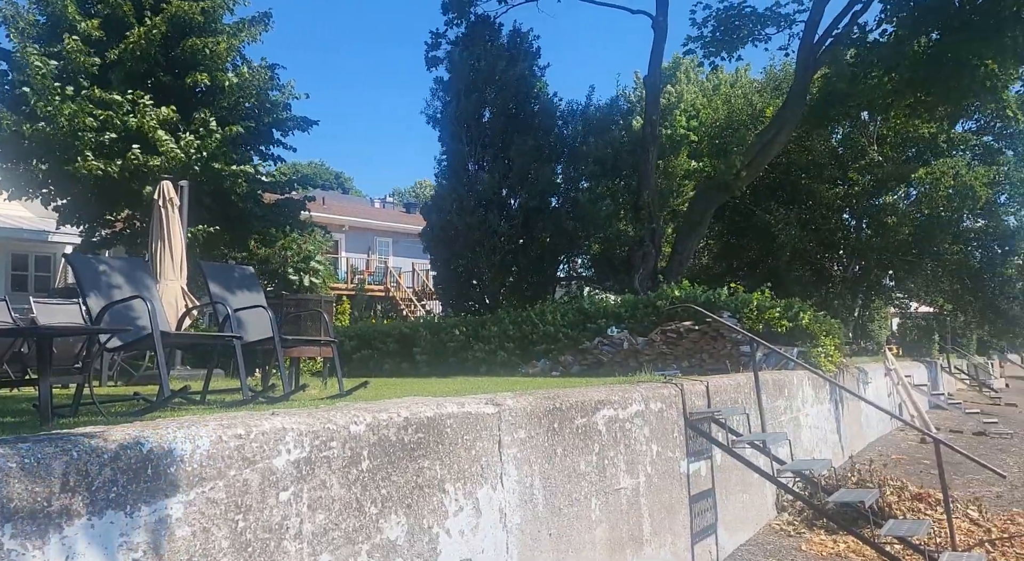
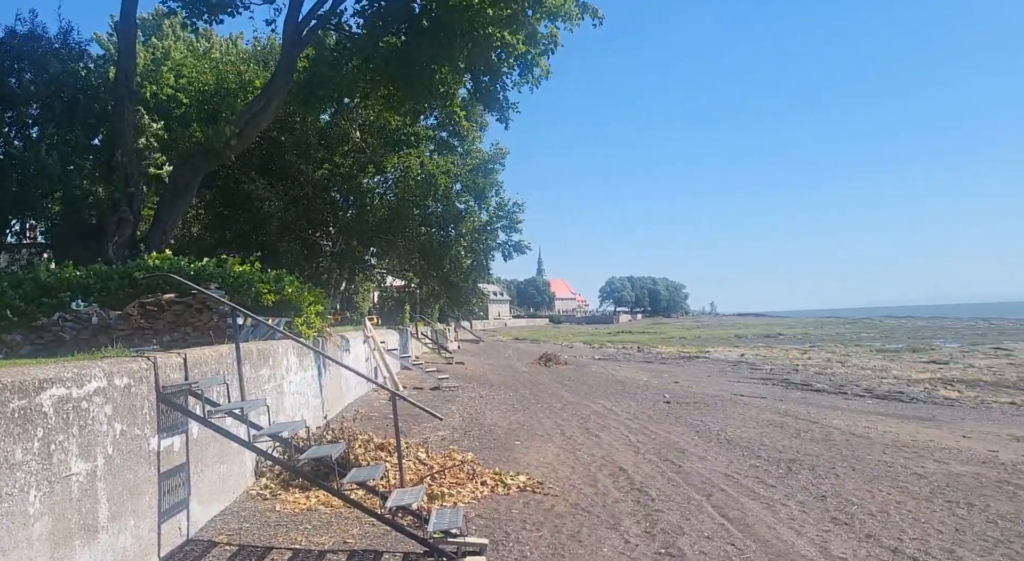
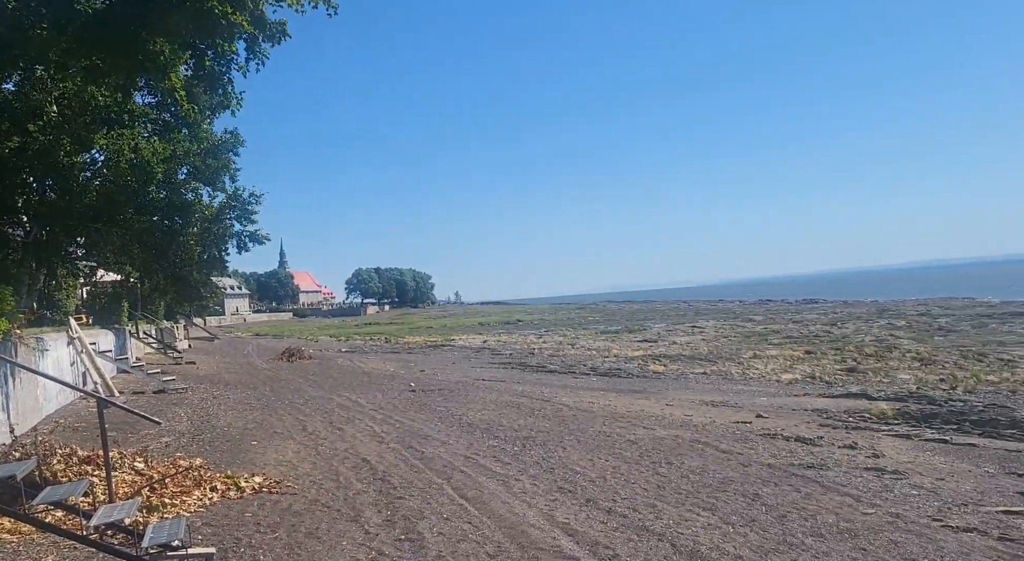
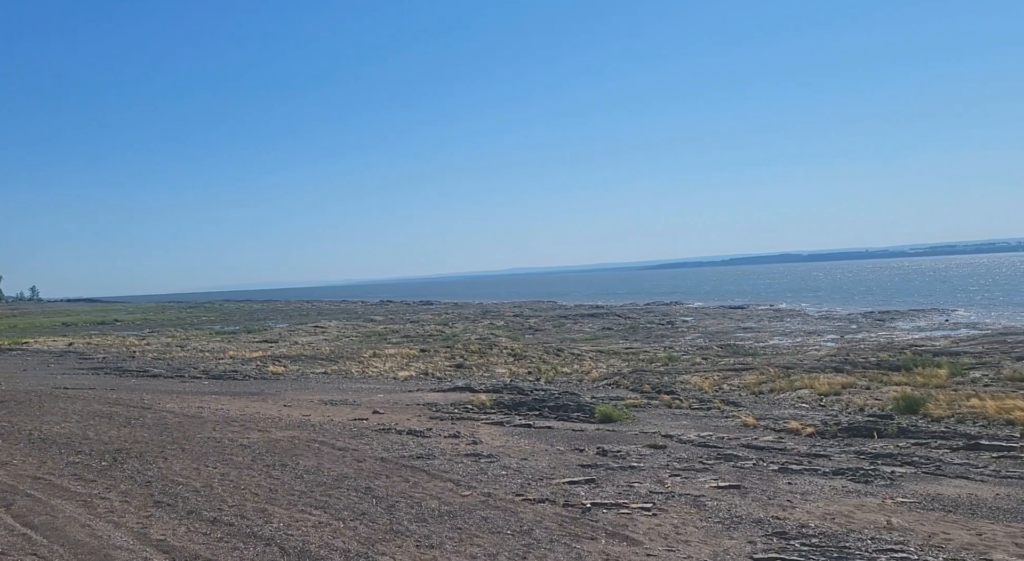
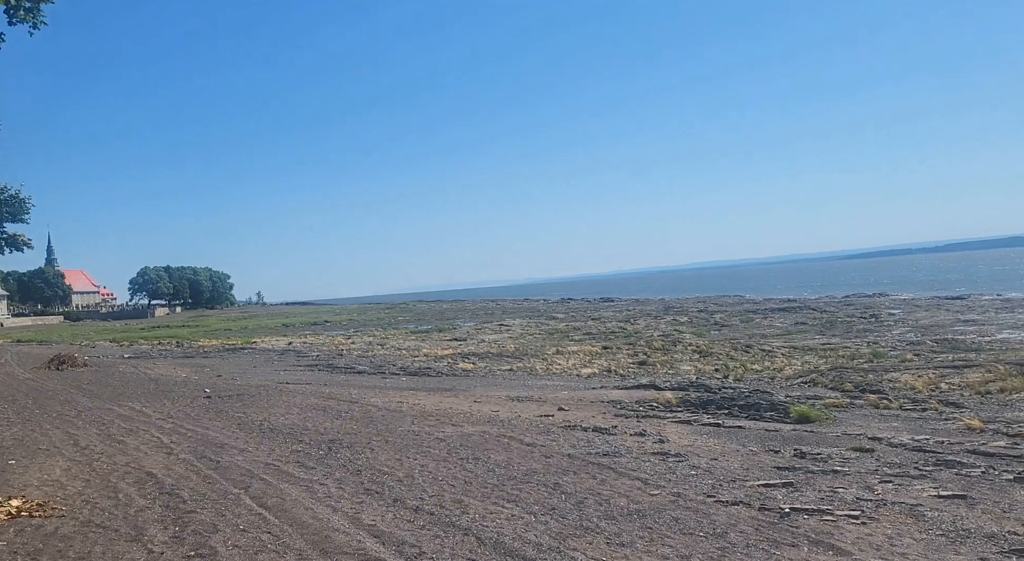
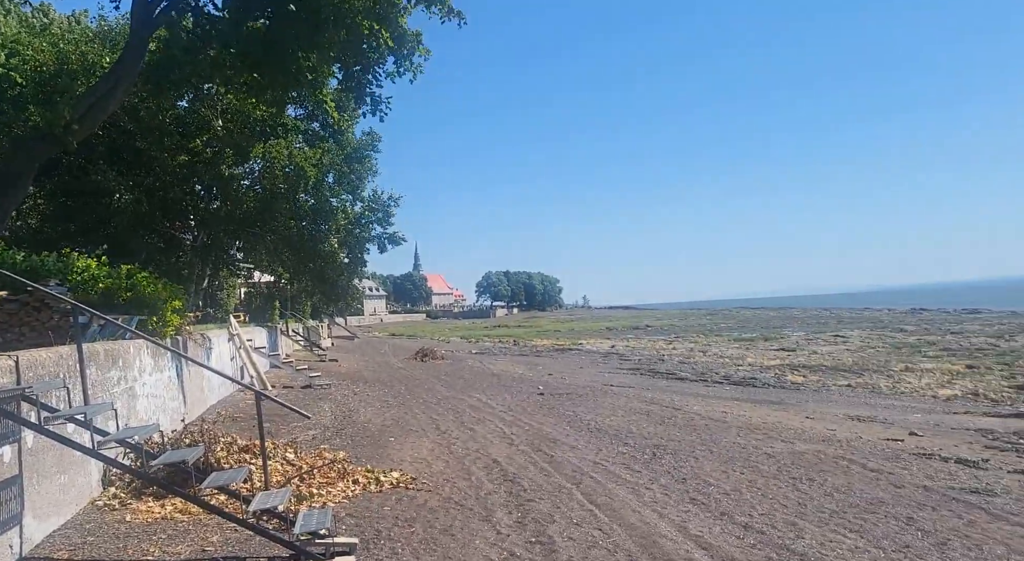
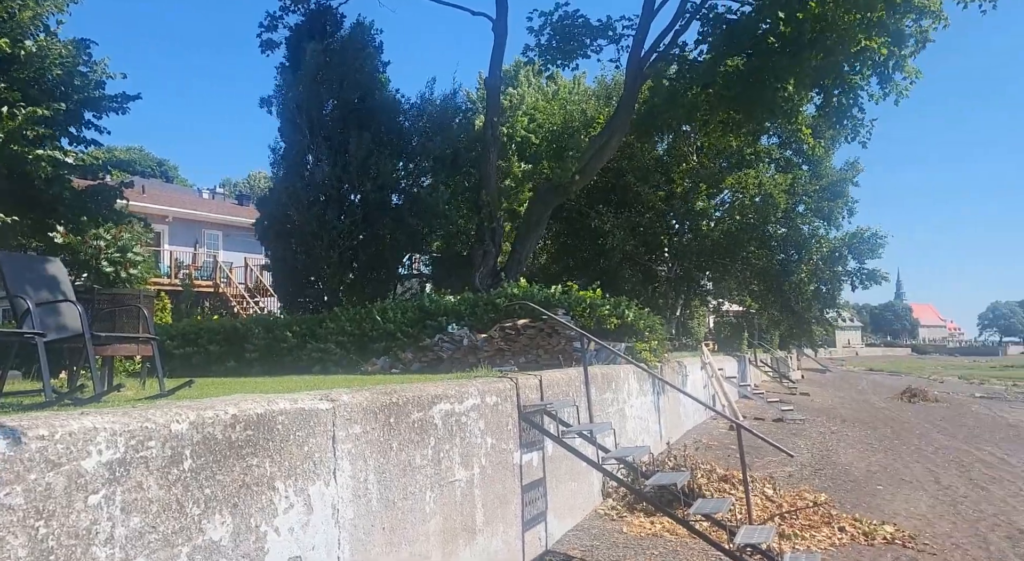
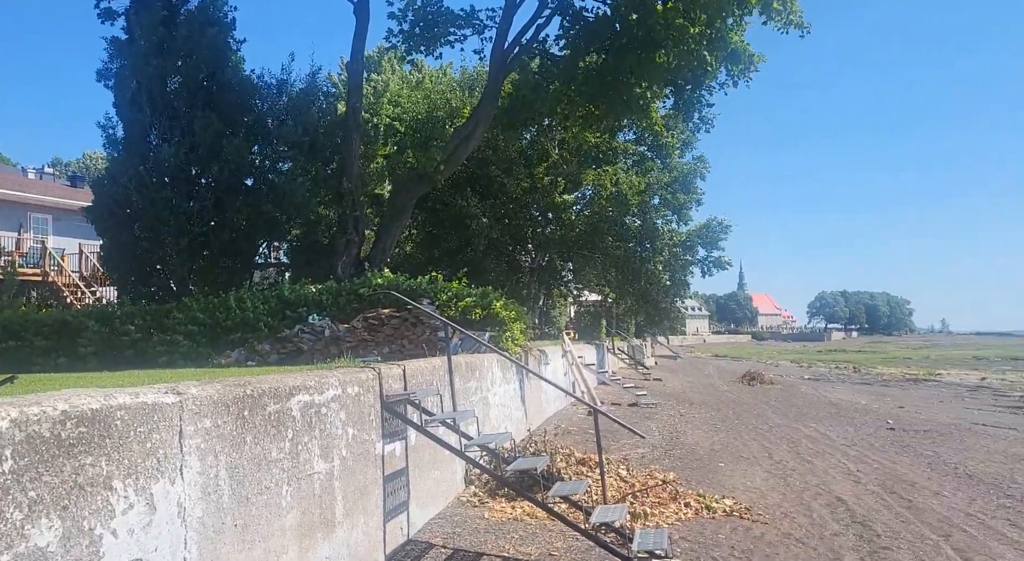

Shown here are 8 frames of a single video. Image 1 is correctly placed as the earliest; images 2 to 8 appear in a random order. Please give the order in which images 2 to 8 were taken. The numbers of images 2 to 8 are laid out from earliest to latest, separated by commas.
7, 8, 2, 6, 3, 5, 4
